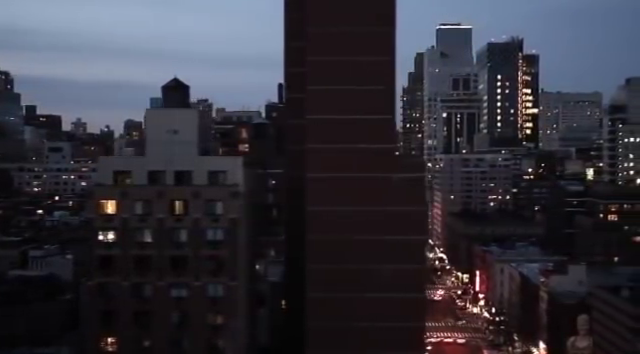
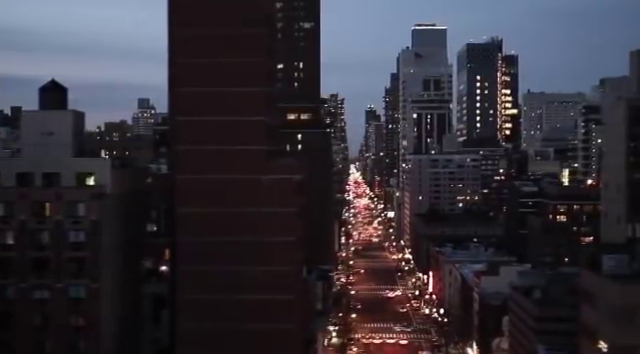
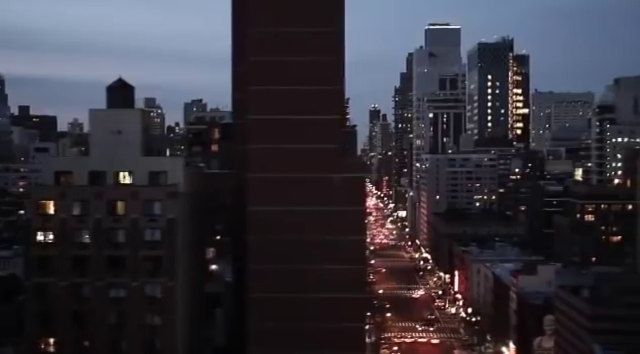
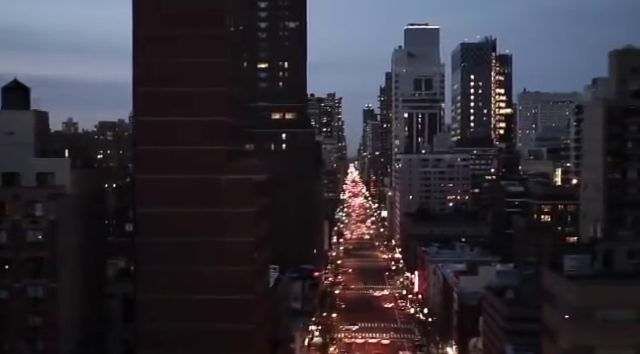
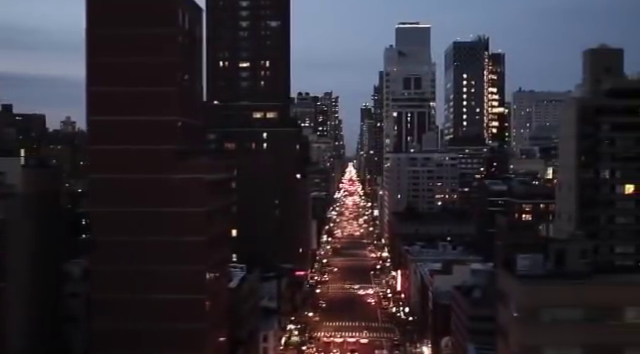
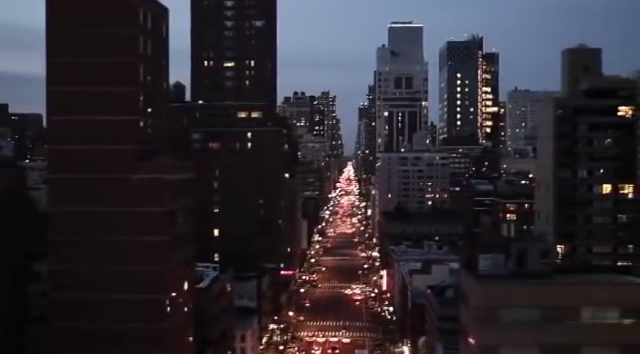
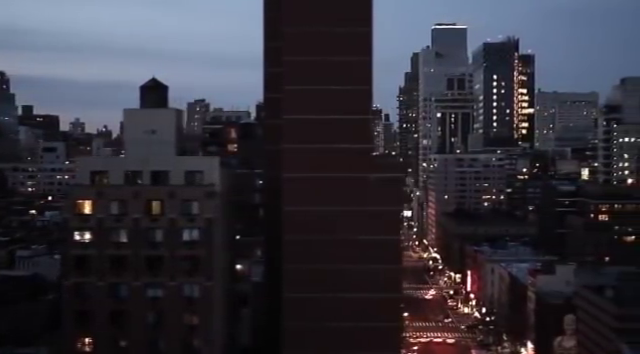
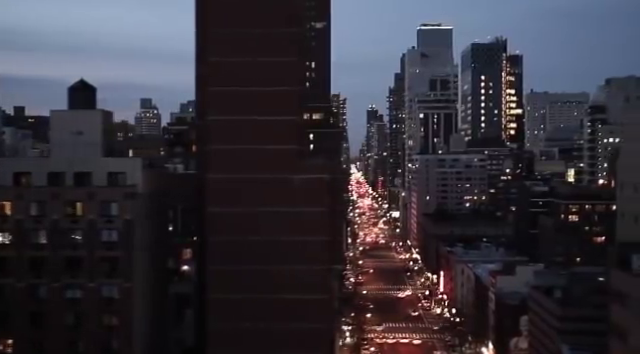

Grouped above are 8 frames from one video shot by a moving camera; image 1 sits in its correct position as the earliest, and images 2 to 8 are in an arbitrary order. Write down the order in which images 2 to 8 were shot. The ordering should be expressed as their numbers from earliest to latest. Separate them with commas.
7, 3, 8, 2, 4, 5, 6
